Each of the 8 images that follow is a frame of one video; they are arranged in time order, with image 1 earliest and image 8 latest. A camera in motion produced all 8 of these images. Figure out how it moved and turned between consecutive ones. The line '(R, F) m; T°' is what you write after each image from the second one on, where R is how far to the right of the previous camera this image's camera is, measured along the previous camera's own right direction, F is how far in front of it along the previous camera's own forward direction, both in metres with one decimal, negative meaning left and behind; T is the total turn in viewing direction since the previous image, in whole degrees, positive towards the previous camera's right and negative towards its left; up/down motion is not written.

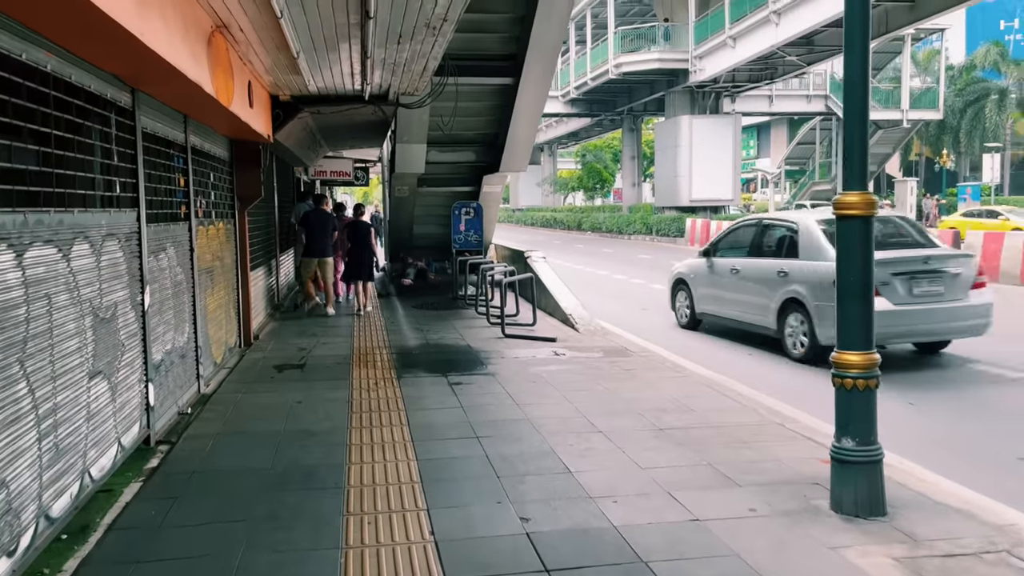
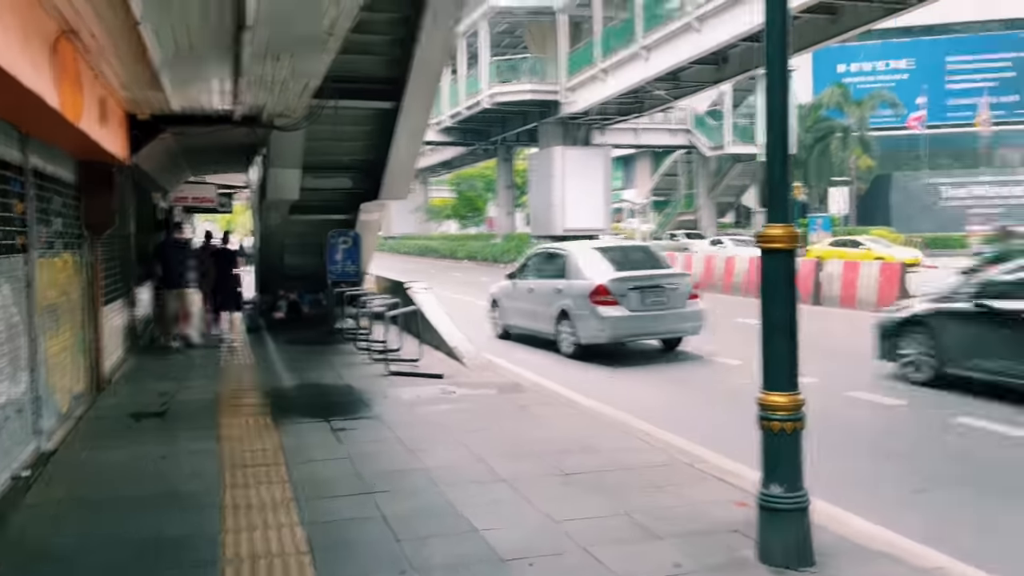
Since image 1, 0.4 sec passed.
(-0.1, +0.4) m; +9°
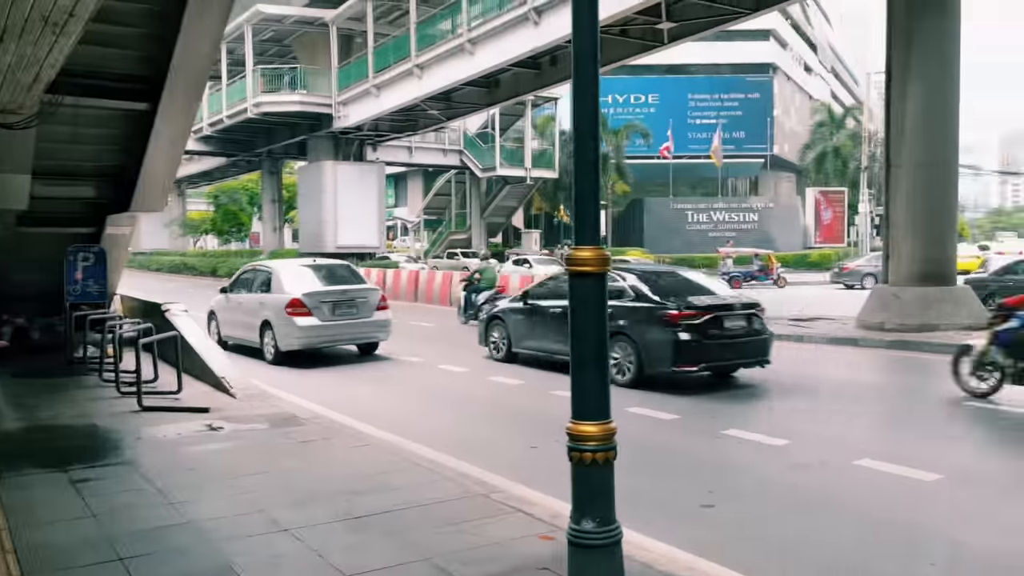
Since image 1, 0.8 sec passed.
(-0.1, +0.4) m; +16°
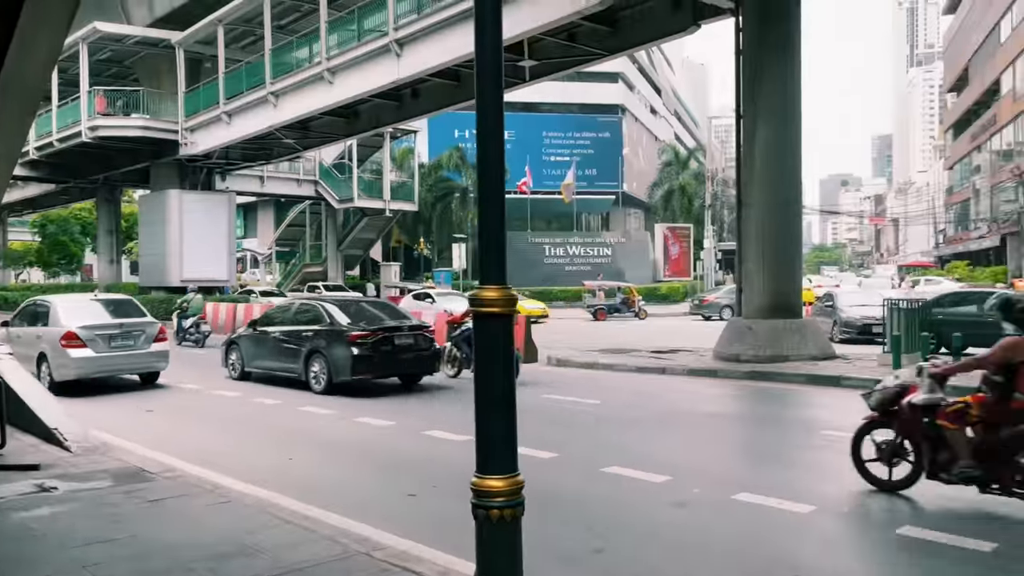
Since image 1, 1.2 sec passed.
(-0.2, +0.3) m; +10°
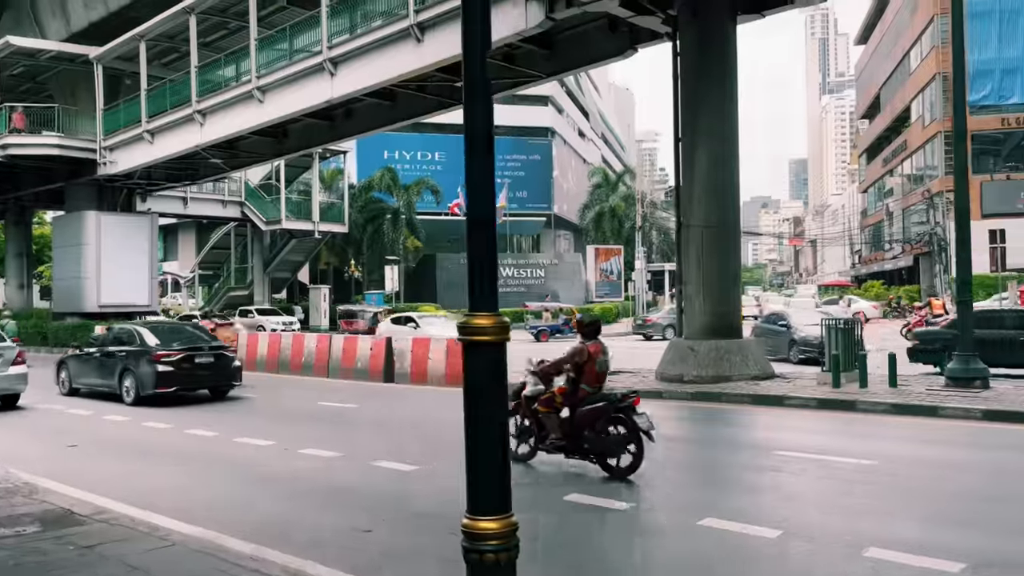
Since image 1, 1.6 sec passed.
(-0.2, +0.2) m; +5°
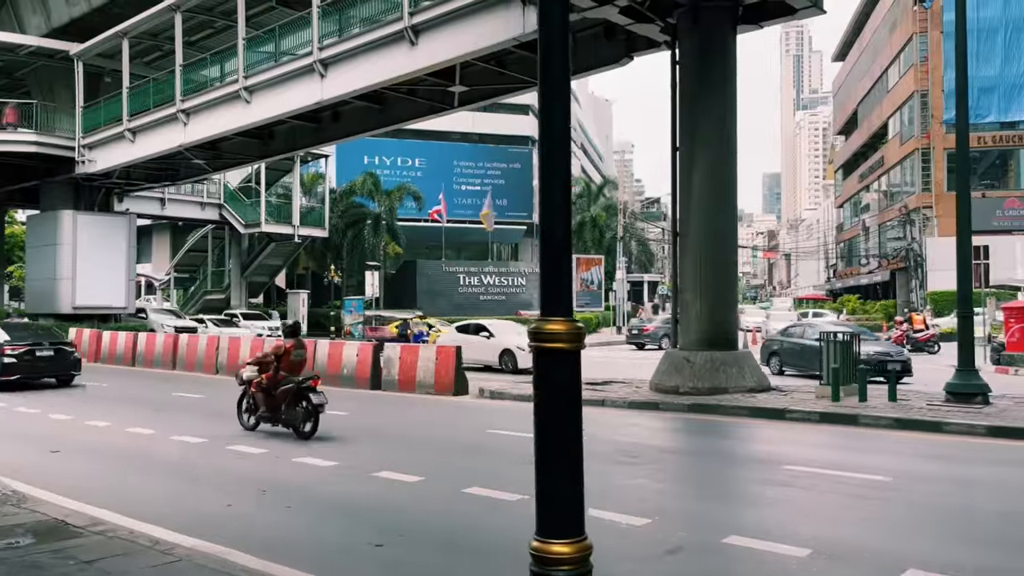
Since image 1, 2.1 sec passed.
(-0.4, +0.2) m; +2°
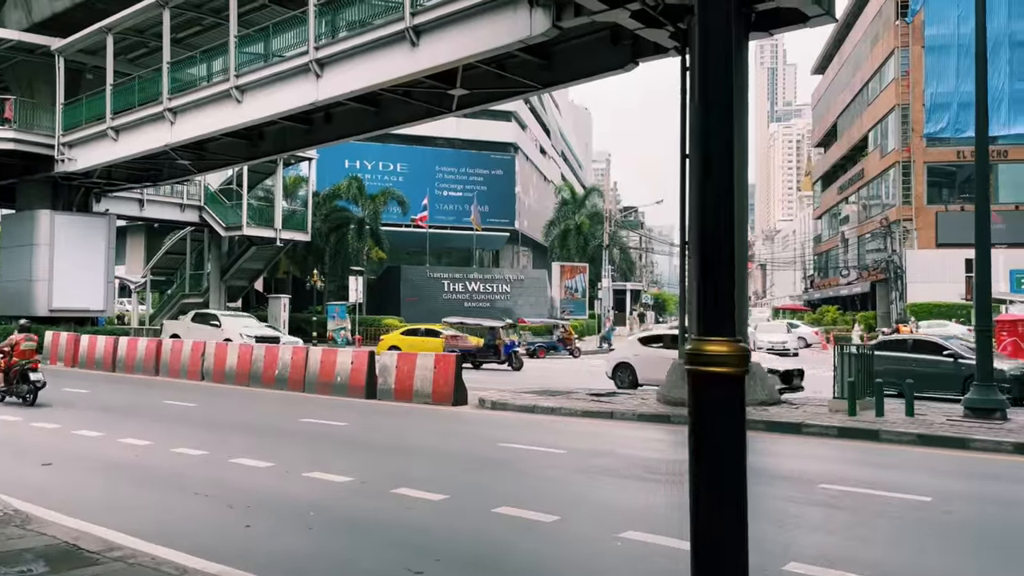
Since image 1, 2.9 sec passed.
(-0.5, +0.4) m; +2°
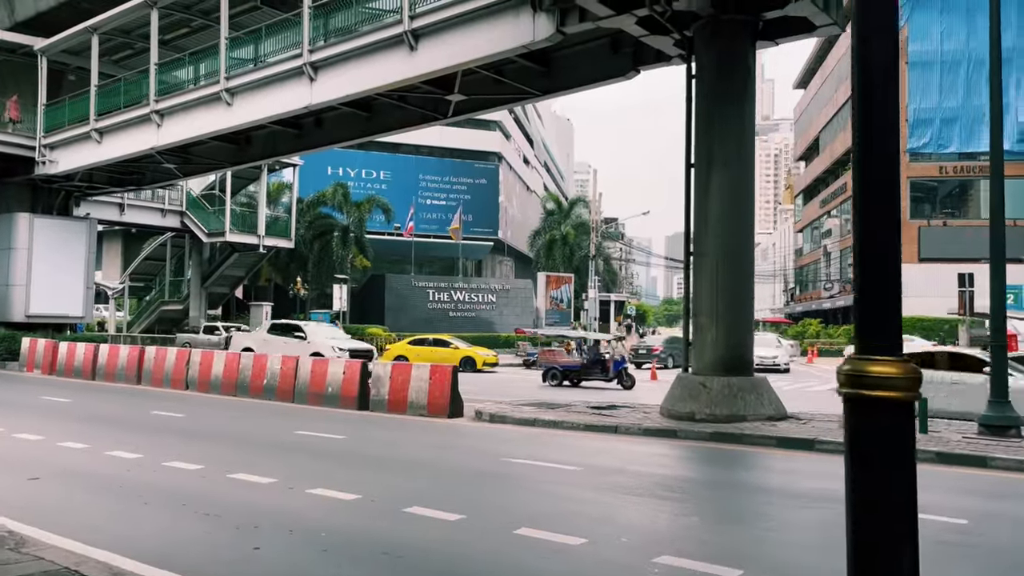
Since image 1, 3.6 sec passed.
(-0.4, +0.4) m; +1°
